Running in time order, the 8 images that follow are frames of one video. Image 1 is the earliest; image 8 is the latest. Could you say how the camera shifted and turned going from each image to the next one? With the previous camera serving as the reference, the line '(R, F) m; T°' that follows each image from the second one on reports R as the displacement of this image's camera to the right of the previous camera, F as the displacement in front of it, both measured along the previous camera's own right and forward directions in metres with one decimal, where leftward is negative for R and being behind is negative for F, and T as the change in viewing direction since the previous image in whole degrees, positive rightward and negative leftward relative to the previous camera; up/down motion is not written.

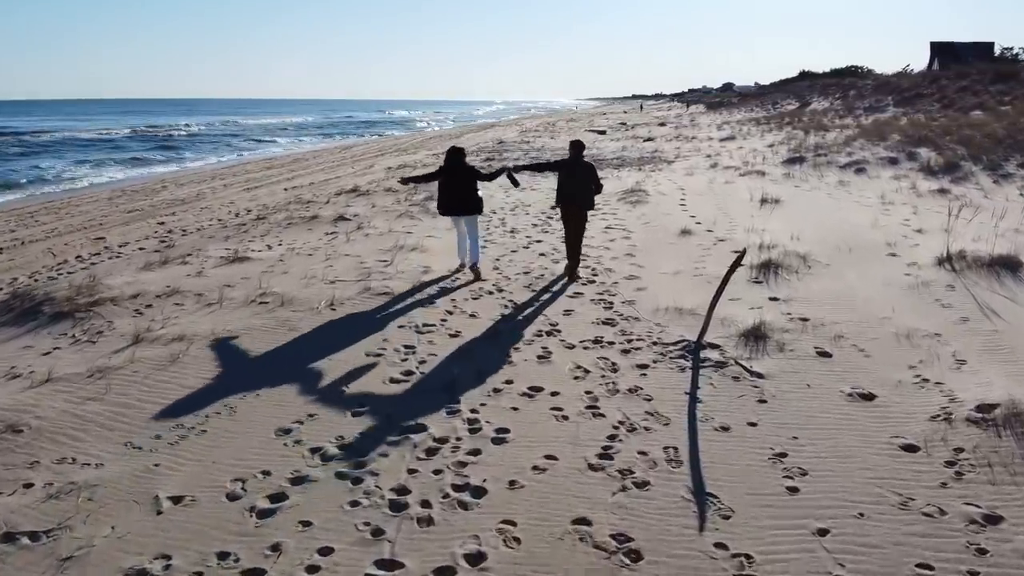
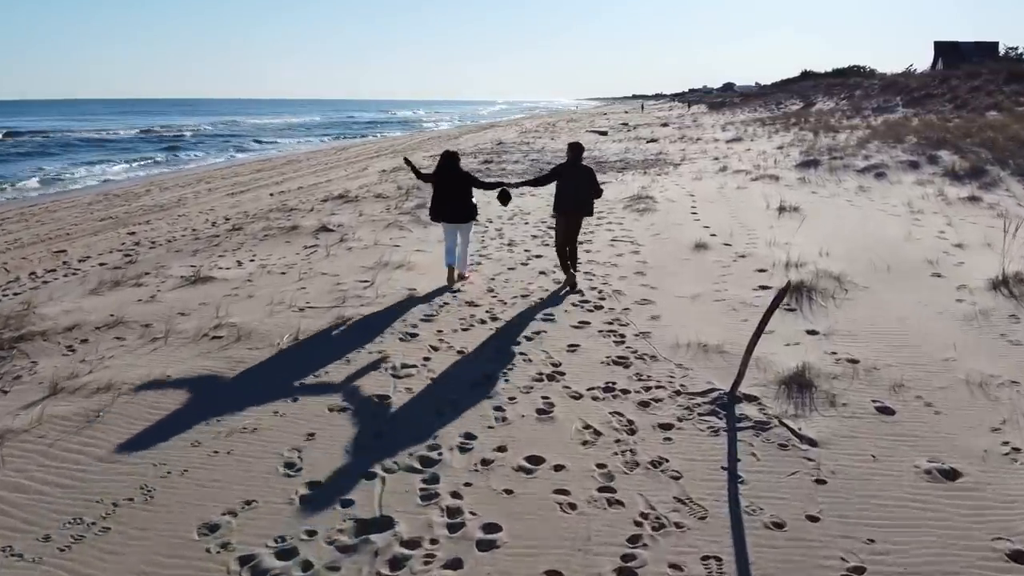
(0.0, +1.0) m; 0°
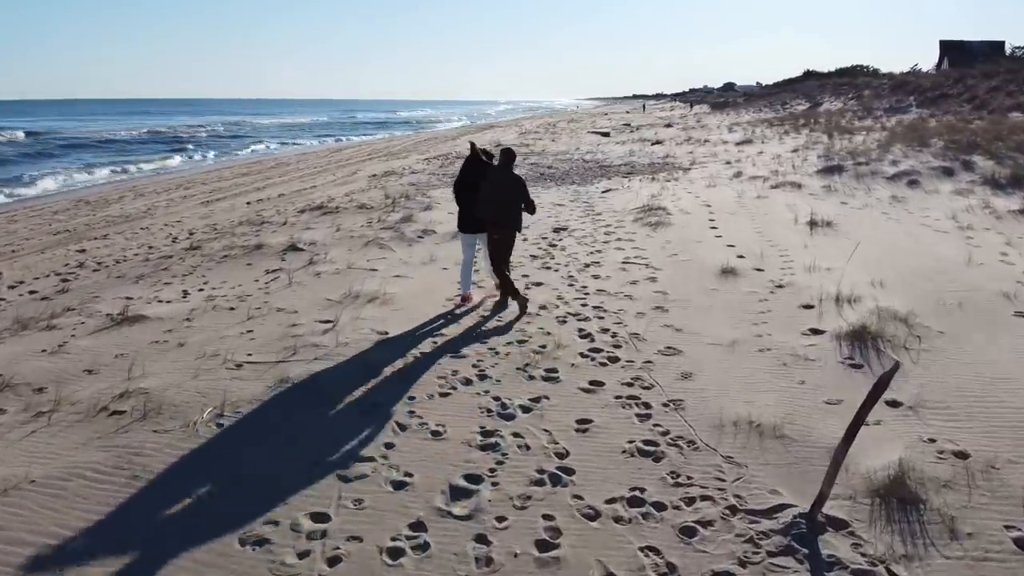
(+0.1, +1.4) m; 0°
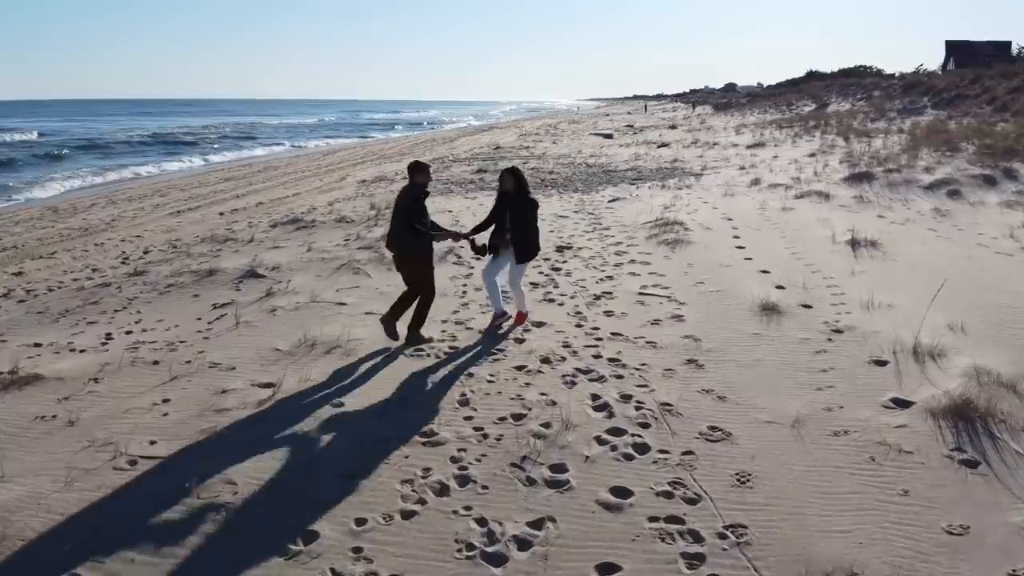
(0.0, +1.4) m; 0°
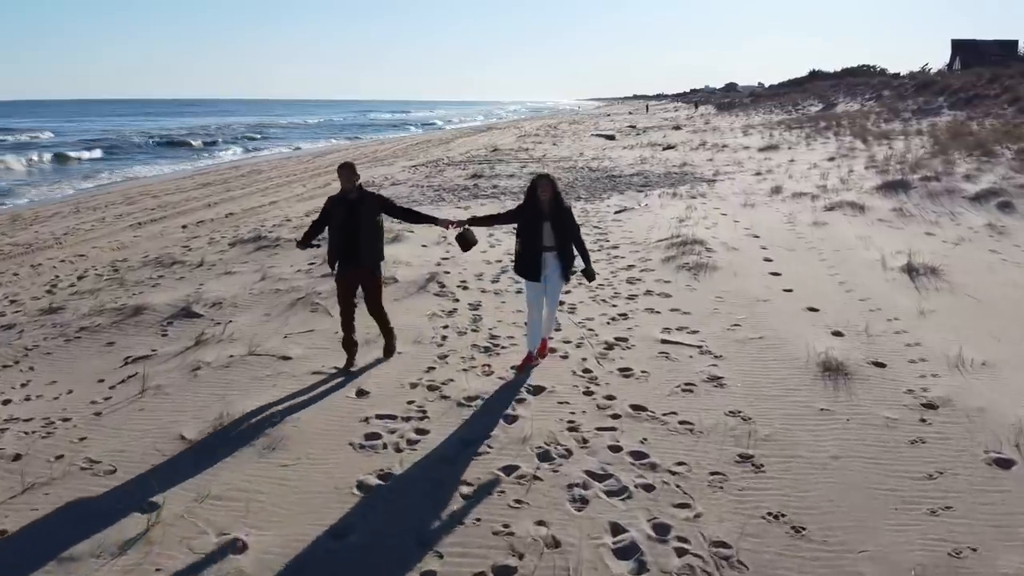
(+0.1, +1.5) m; 0°
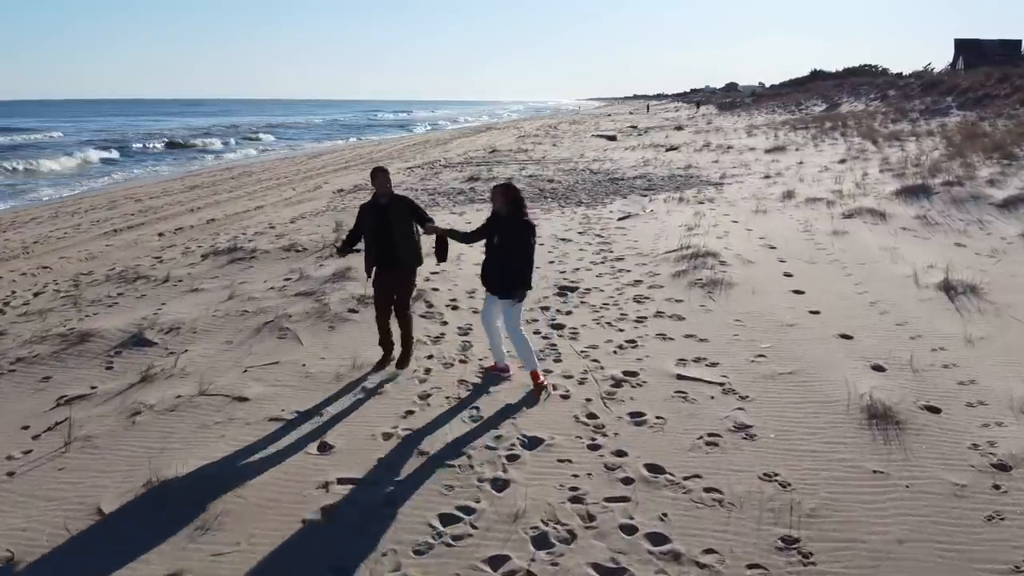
(+0.1, +0.8) m; 0°
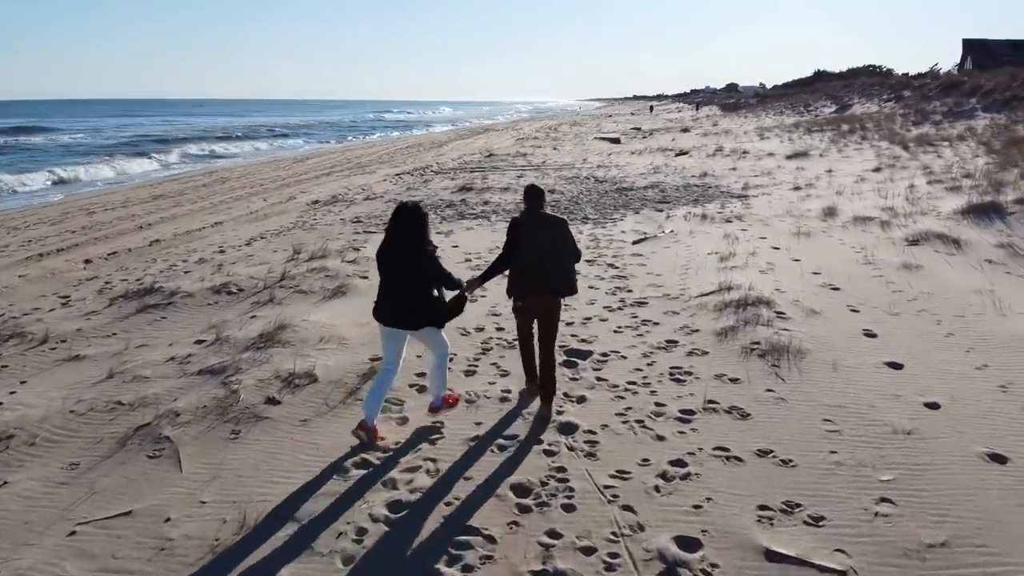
(+0.1, +2.0) m; 0°
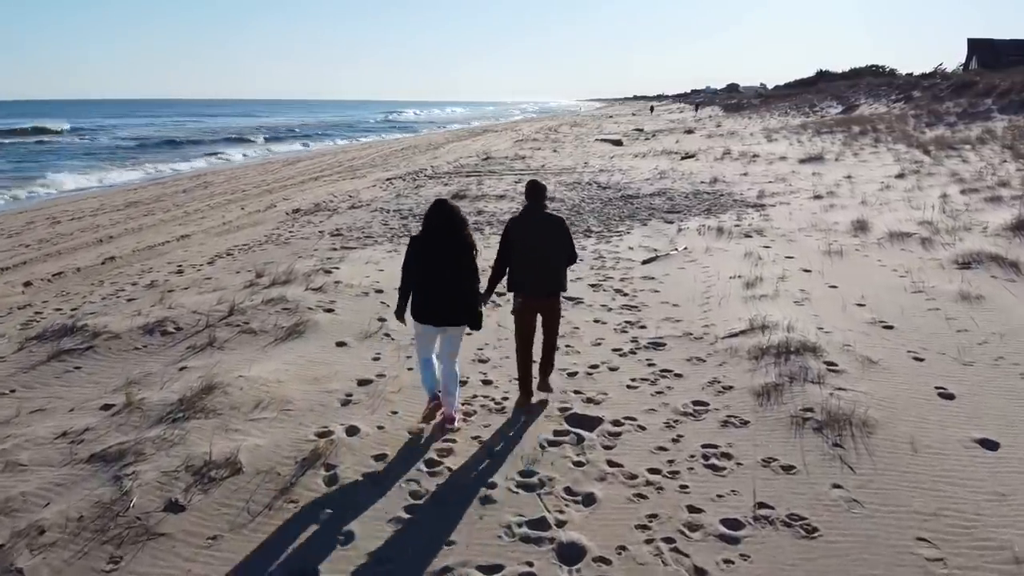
(+0.1, +1.2) m; 0°
